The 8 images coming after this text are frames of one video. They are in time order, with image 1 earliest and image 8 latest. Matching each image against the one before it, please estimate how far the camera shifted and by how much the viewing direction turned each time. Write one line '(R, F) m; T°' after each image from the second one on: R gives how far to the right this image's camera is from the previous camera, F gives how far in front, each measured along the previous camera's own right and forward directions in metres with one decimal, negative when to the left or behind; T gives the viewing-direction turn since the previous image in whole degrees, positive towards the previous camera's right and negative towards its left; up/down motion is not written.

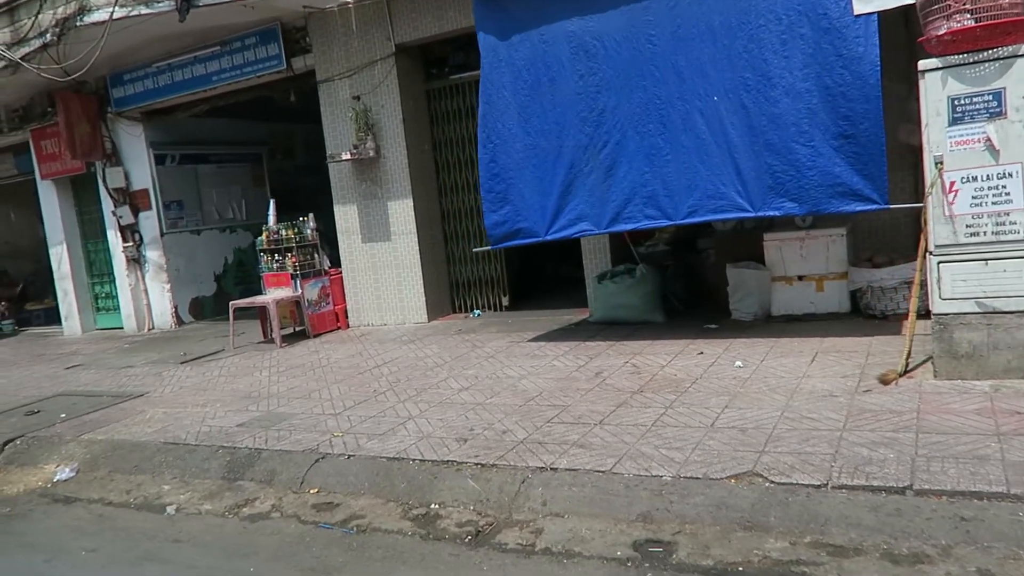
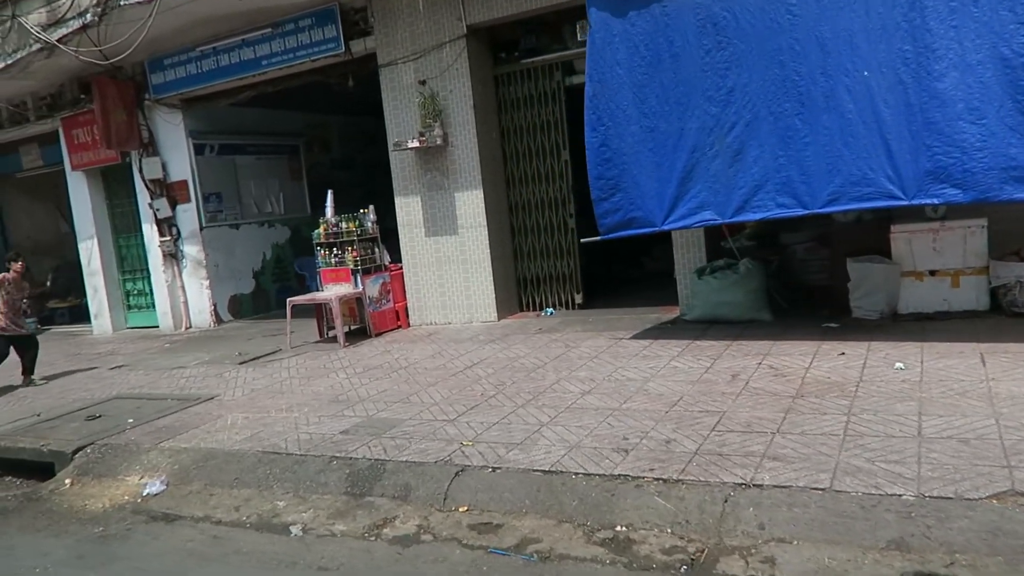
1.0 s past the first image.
(-1.0, +0.6) m; +1°
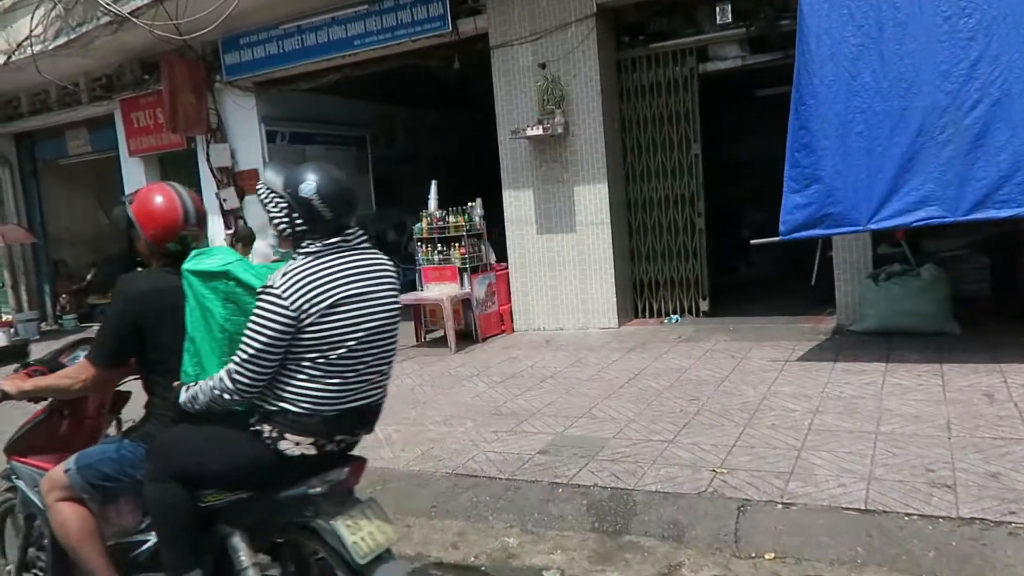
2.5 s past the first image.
(-1.4, +0.8) m; +1°
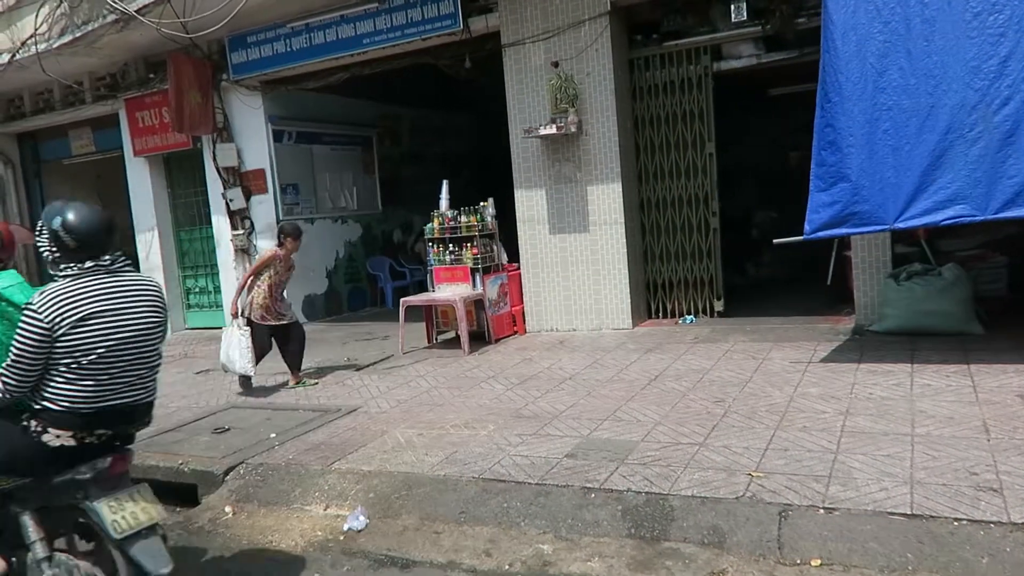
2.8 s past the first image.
(-0.2, +0.1) m; 0°
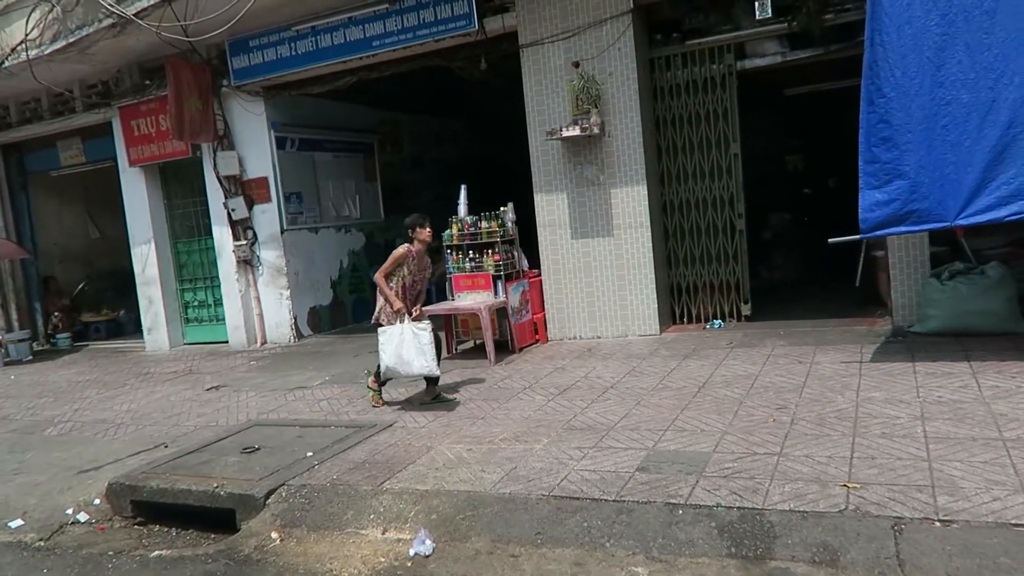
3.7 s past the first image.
(-0.5, +0.3) m; +2°
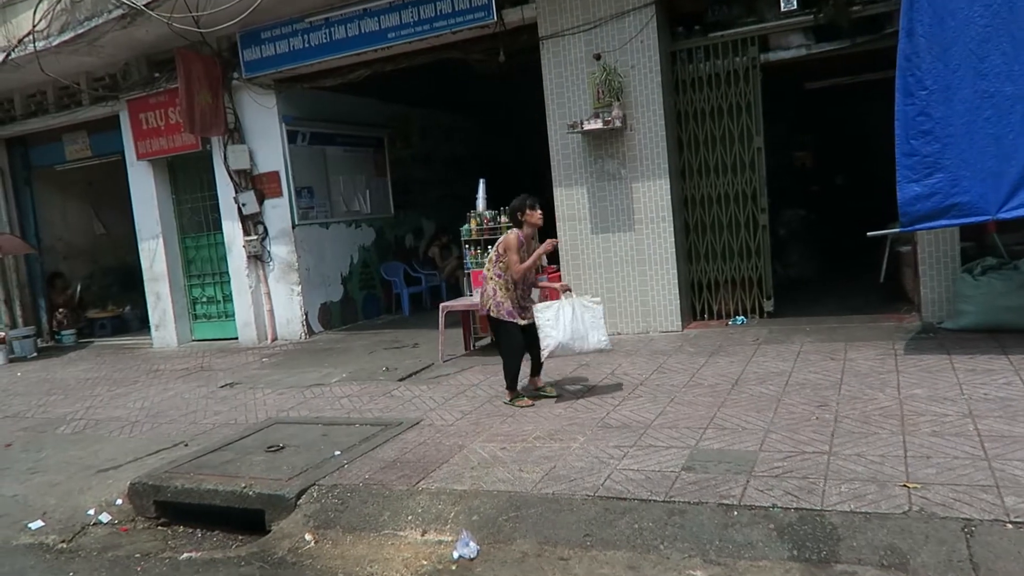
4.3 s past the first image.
(-0.2, +0.1) m; 0°
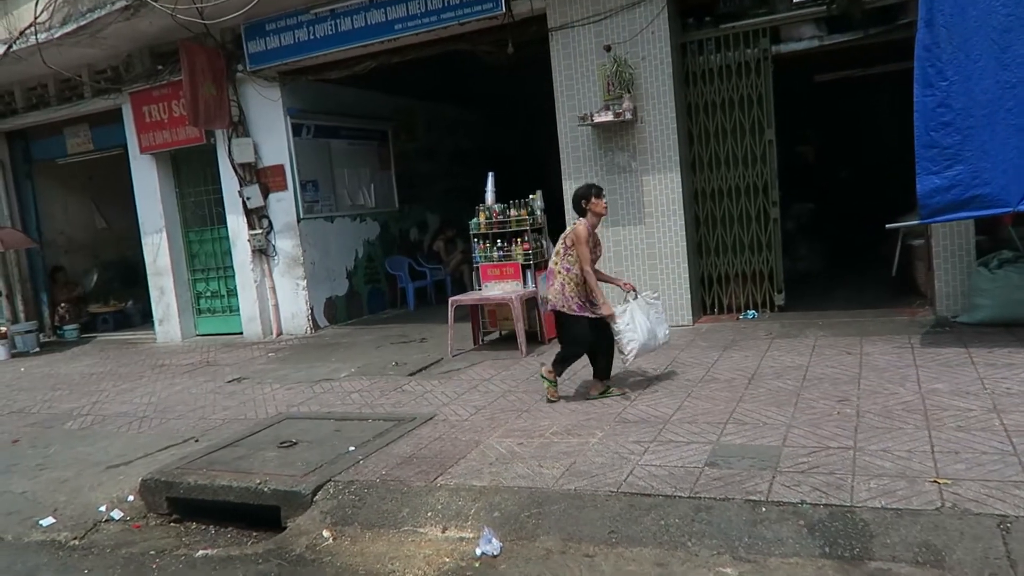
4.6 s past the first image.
(-0.1, +0.1) m; 0°
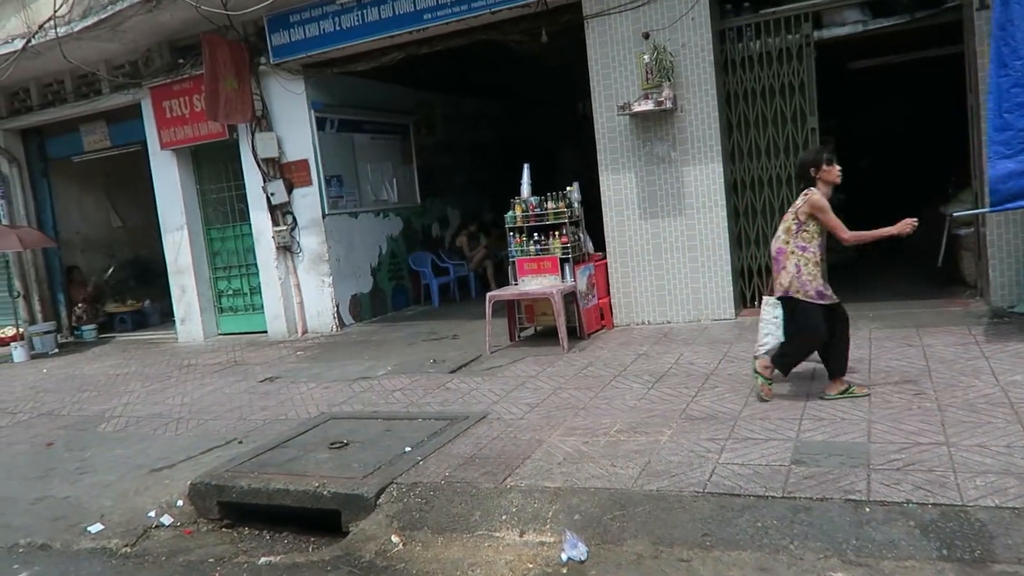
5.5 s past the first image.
(-0.4, +0.2) m; 0°
